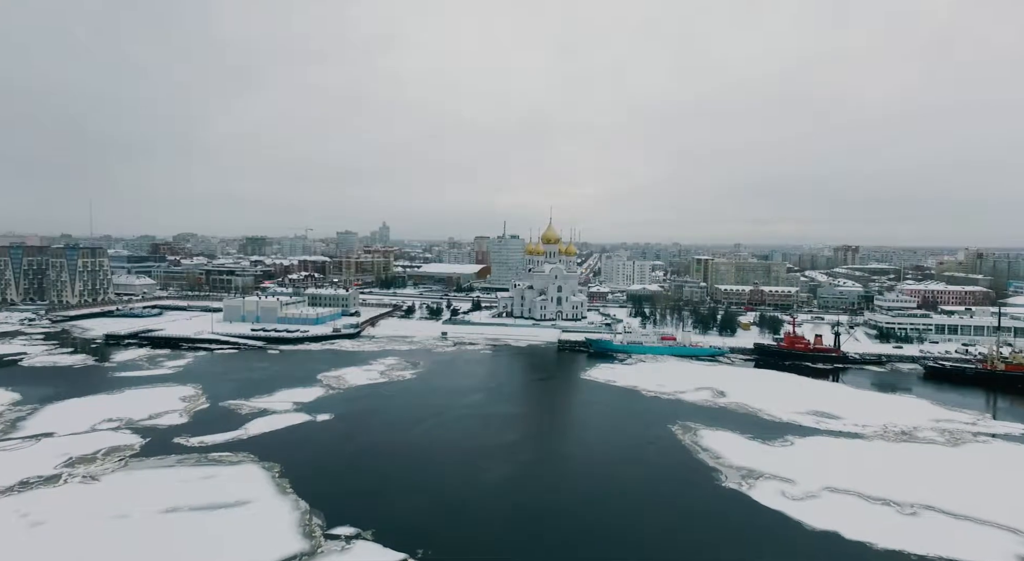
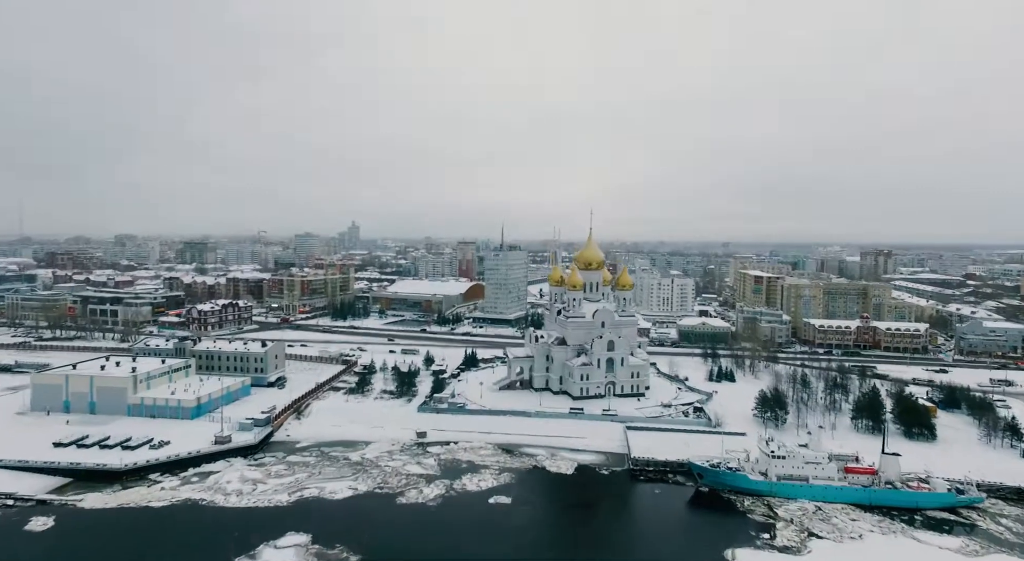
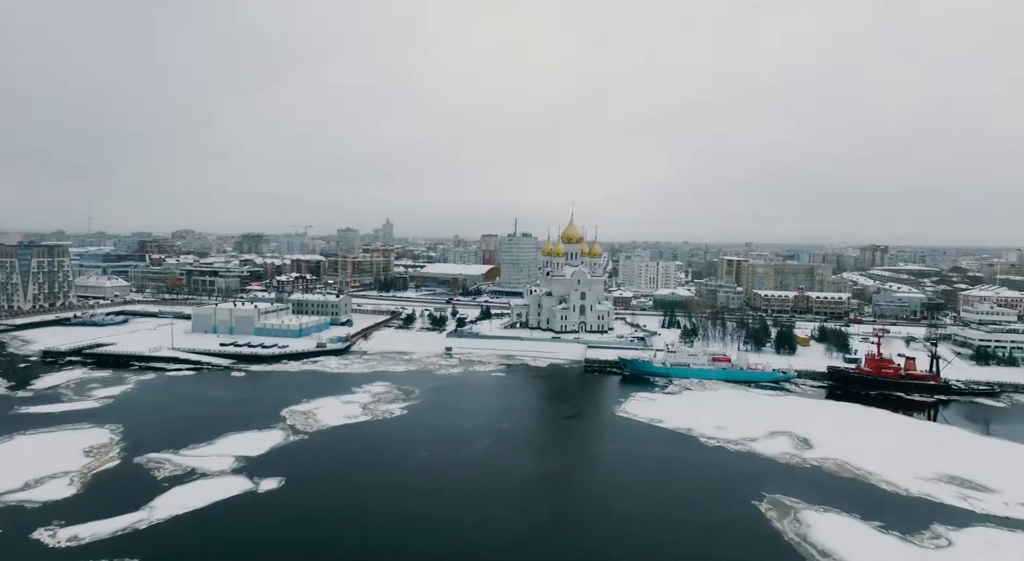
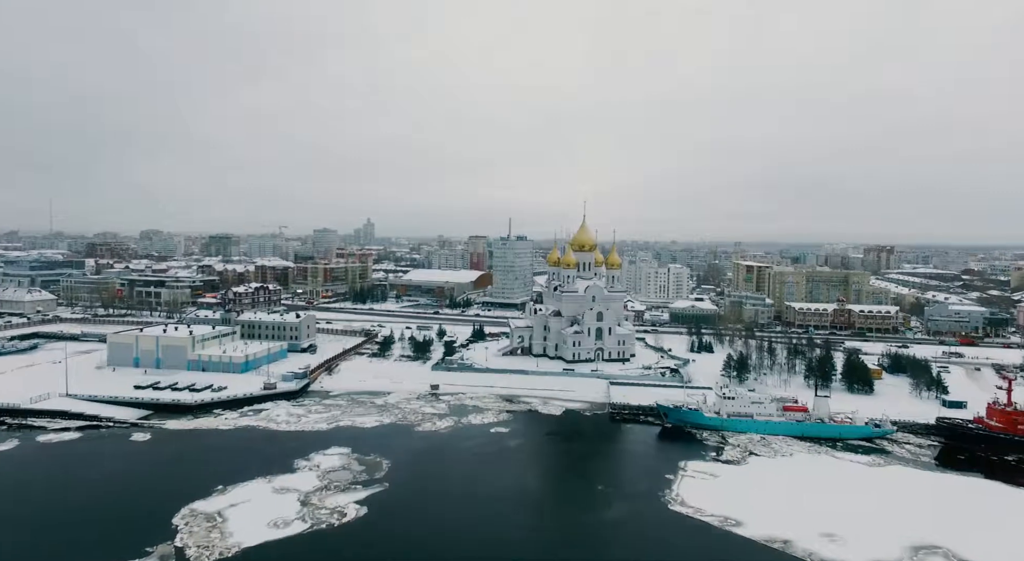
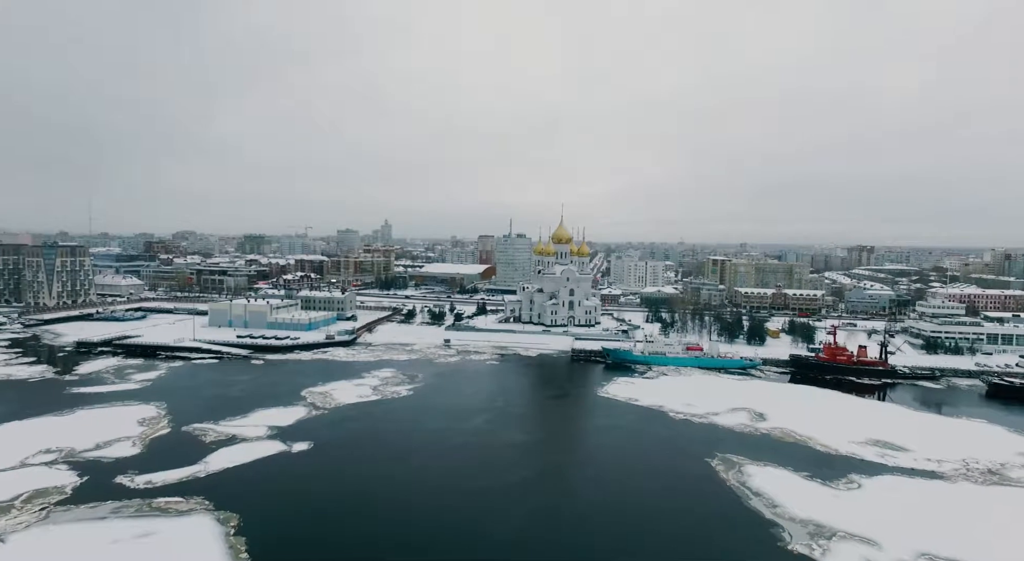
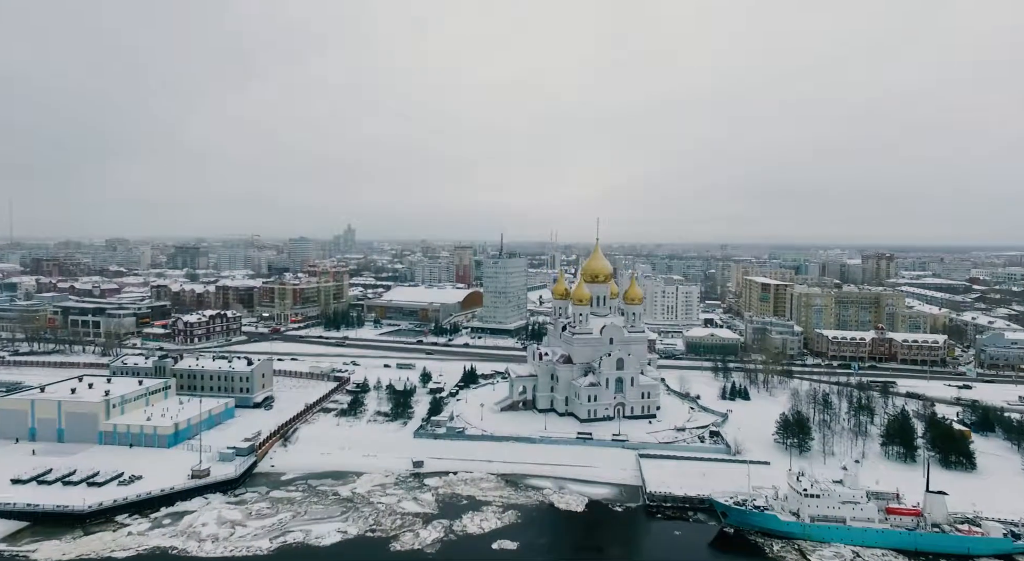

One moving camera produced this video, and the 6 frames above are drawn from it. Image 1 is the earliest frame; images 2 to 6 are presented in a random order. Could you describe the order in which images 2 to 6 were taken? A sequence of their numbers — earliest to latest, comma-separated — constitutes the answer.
5, 3, 4, 2, 6
